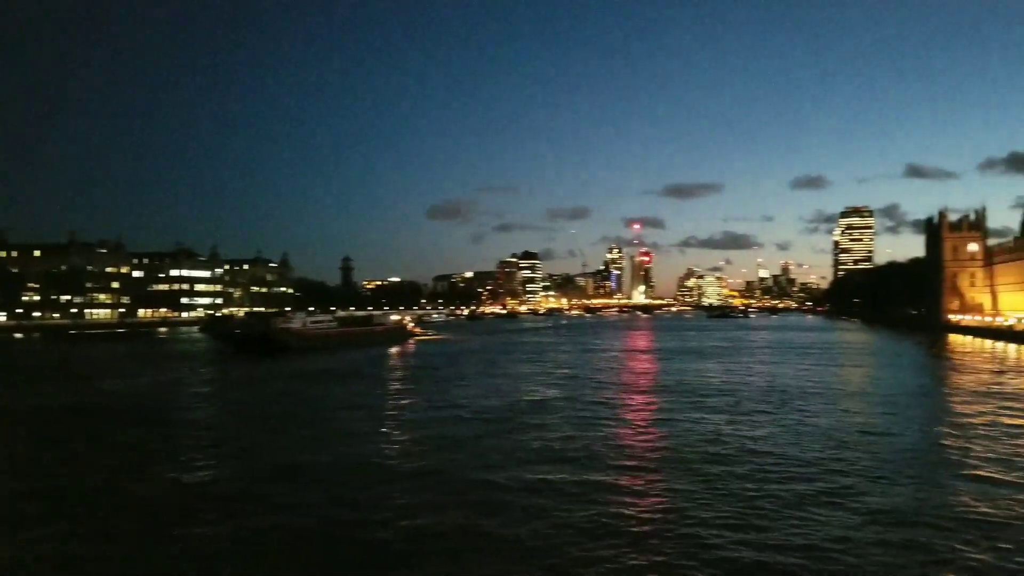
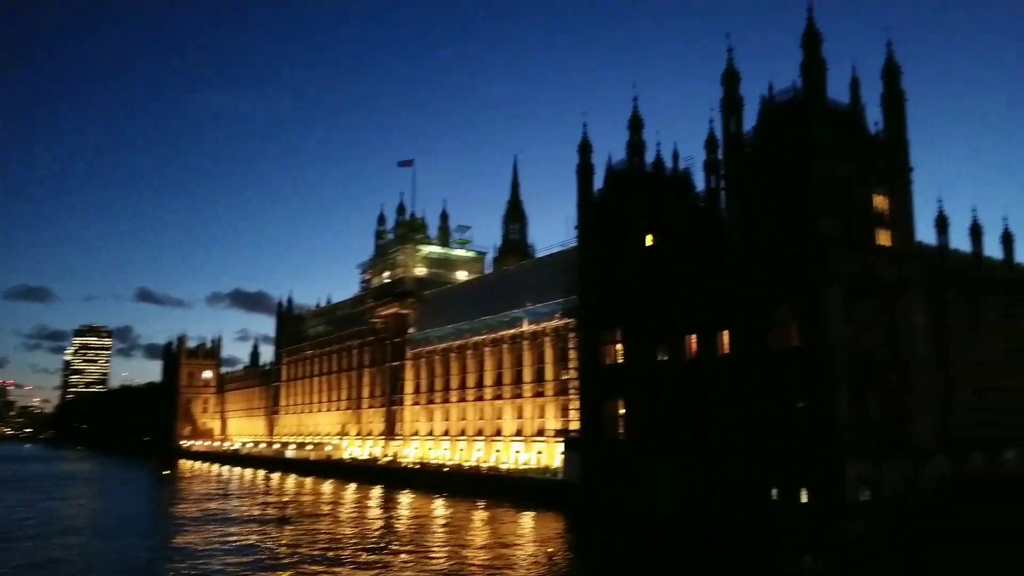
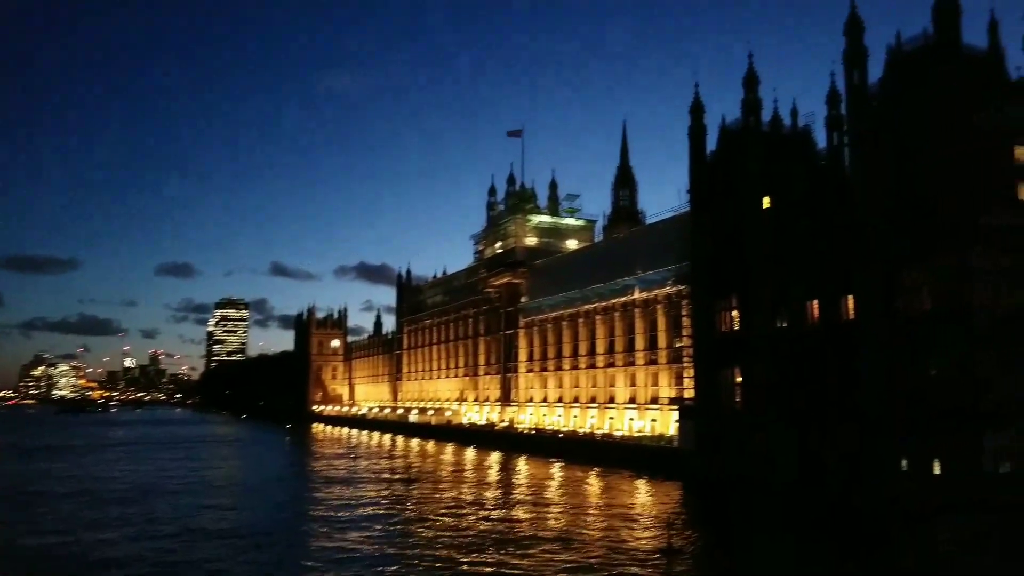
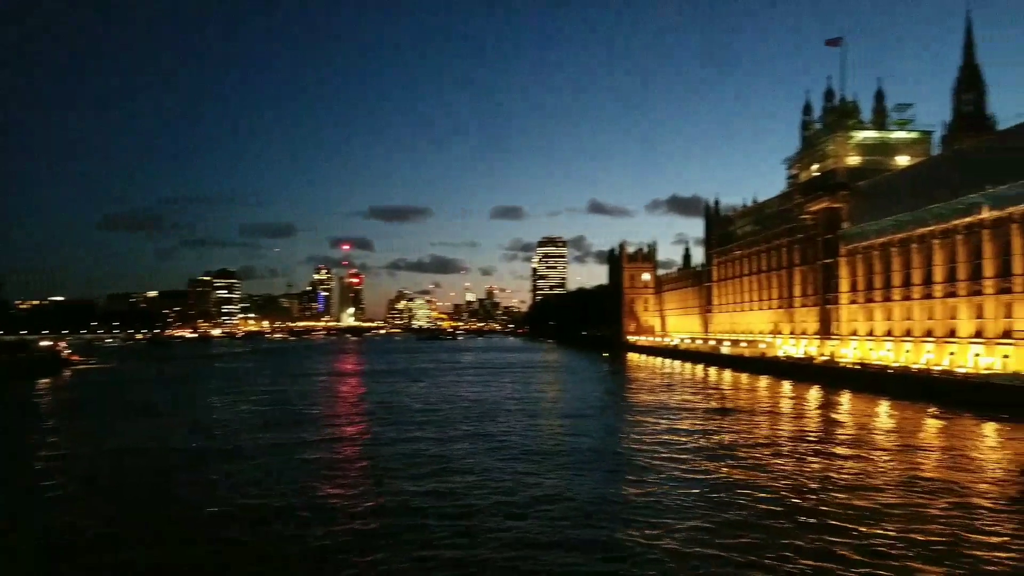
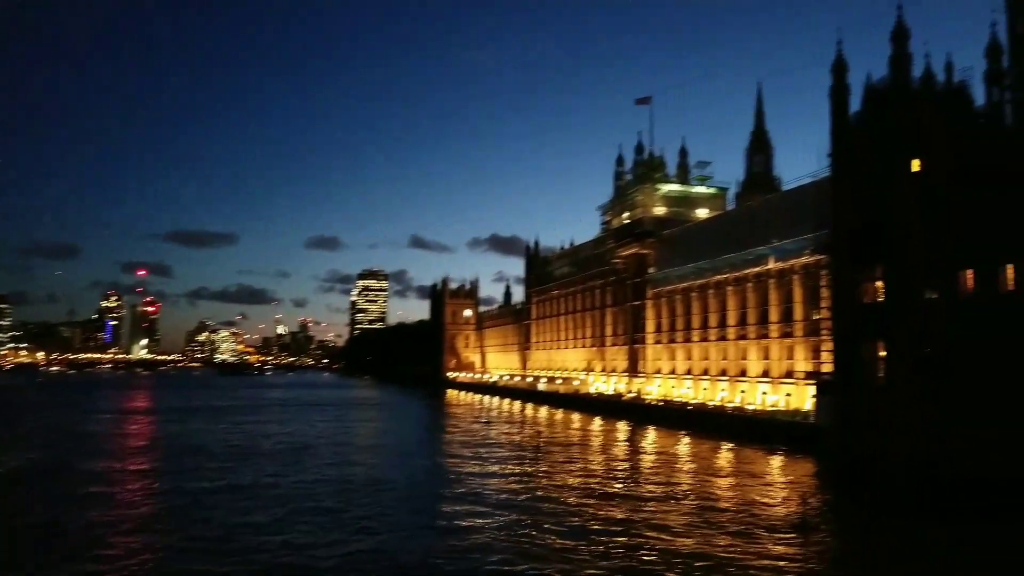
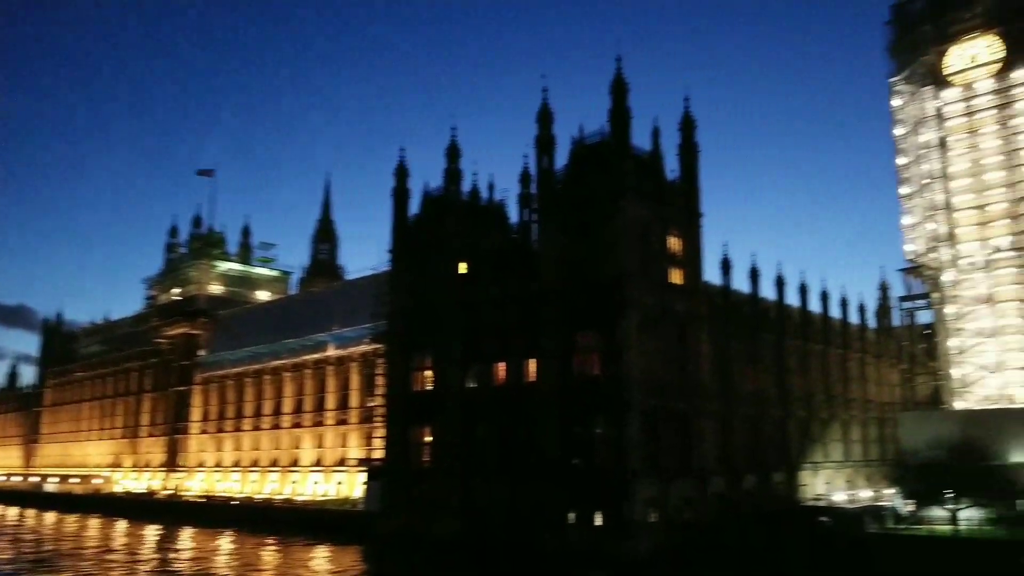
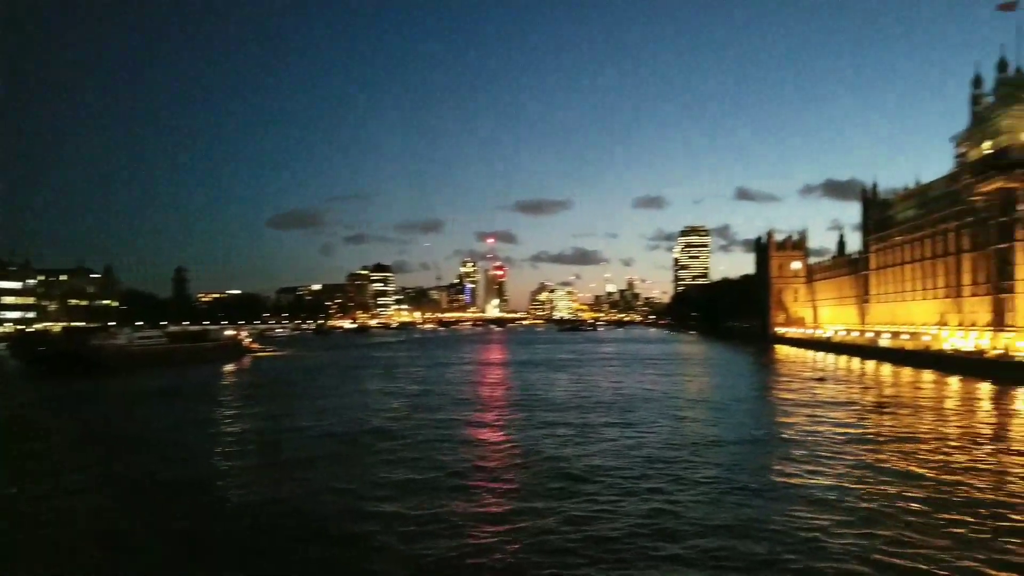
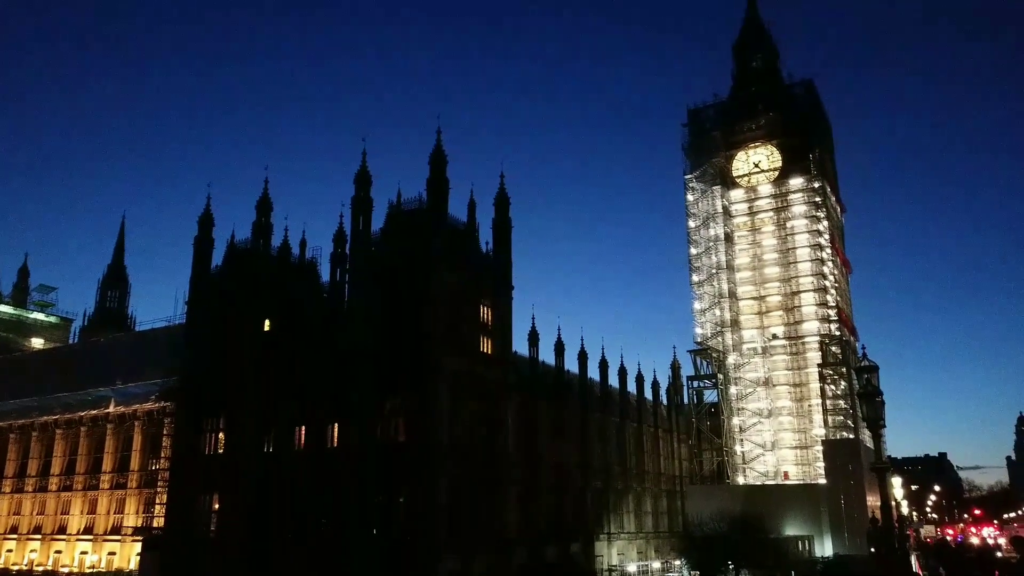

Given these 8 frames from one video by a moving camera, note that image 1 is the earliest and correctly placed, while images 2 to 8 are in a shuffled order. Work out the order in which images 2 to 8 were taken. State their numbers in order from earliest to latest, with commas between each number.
7, 4, 5, 3, 2, 6, 8
